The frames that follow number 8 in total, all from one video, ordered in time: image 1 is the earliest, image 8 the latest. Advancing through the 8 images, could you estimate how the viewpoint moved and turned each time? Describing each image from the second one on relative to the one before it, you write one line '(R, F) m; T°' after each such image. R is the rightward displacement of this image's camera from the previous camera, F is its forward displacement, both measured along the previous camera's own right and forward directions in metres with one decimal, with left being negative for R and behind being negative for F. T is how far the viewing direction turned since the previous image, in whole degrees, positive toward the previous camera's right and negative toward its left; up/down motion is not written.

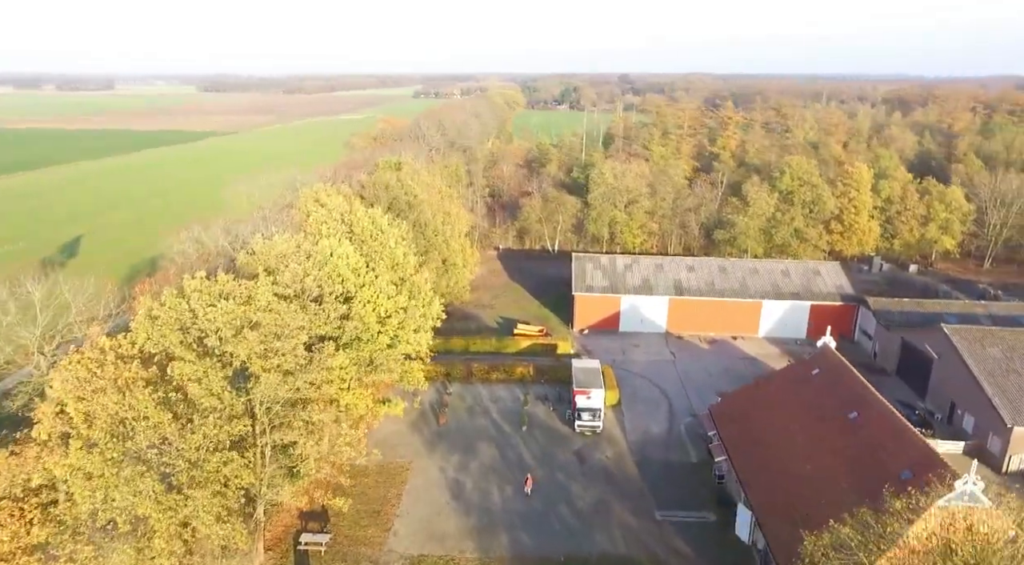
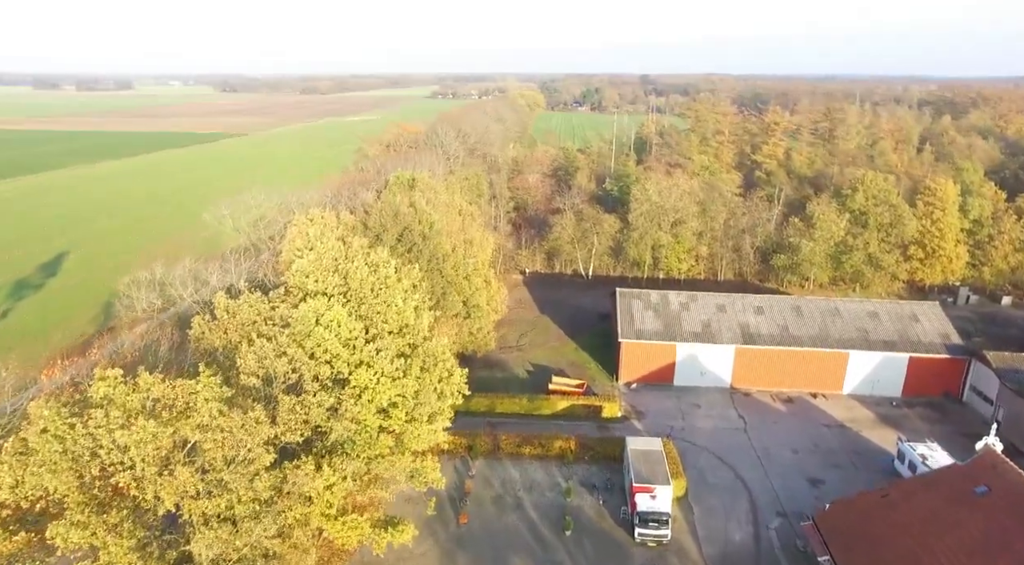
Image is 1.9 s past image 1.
(-0.9, +6.7) m; -1°
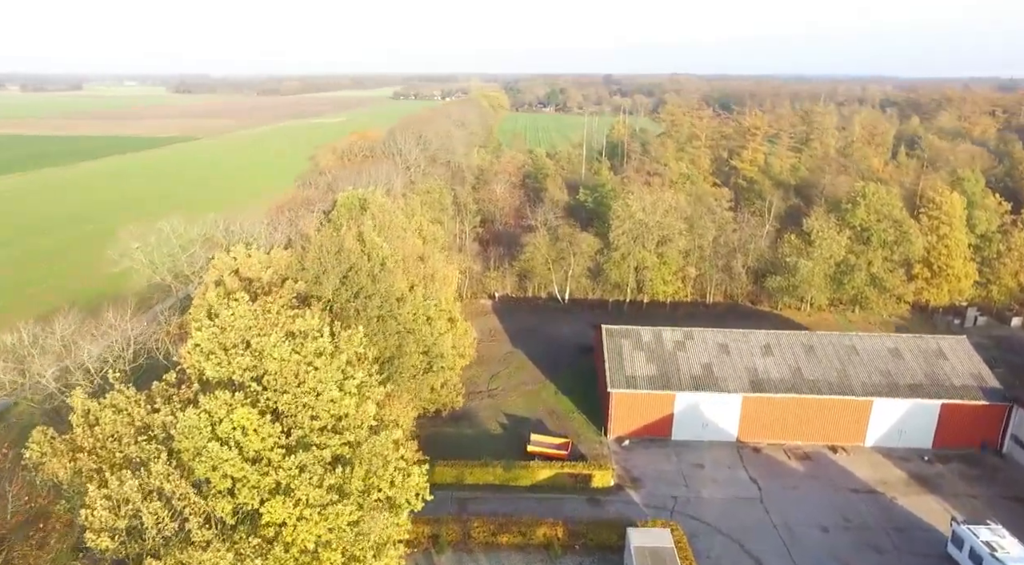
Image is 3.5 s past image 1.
(-0.1, +5.2) m; +3°
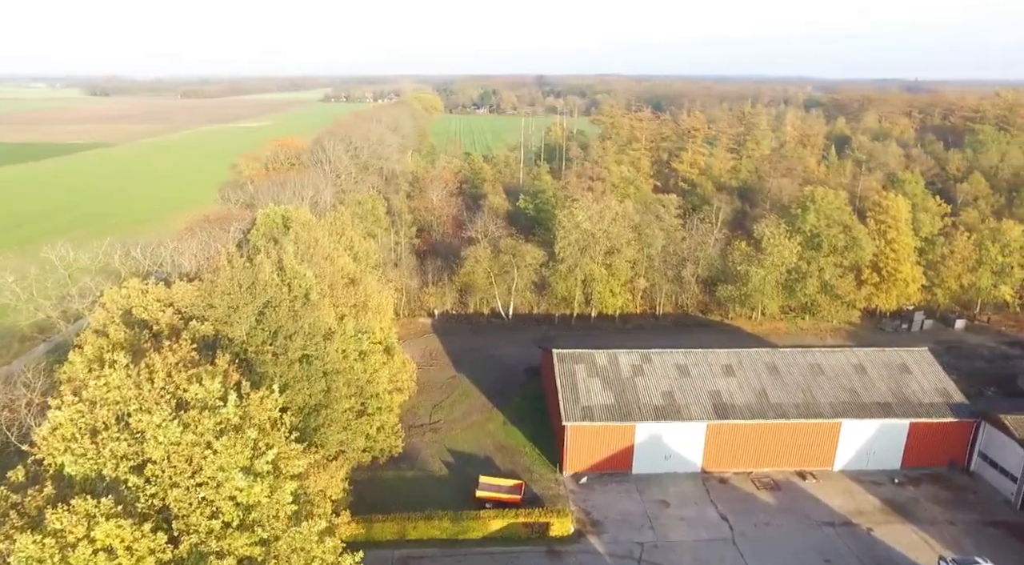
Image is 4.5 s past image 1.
(-0.2, +2.8) m; +5°
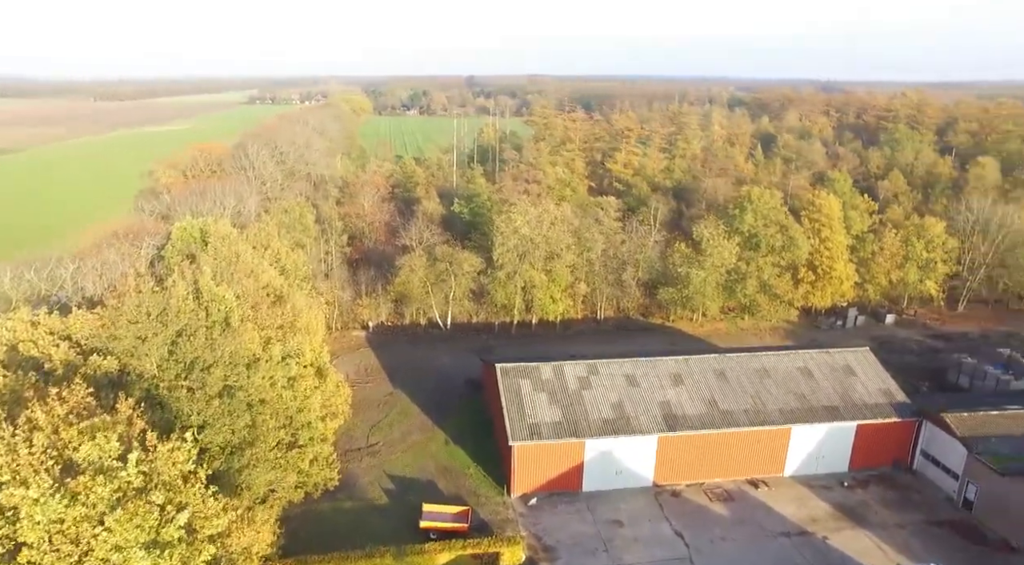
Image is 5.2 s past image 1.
(-0.1, +1.4) m; +5°
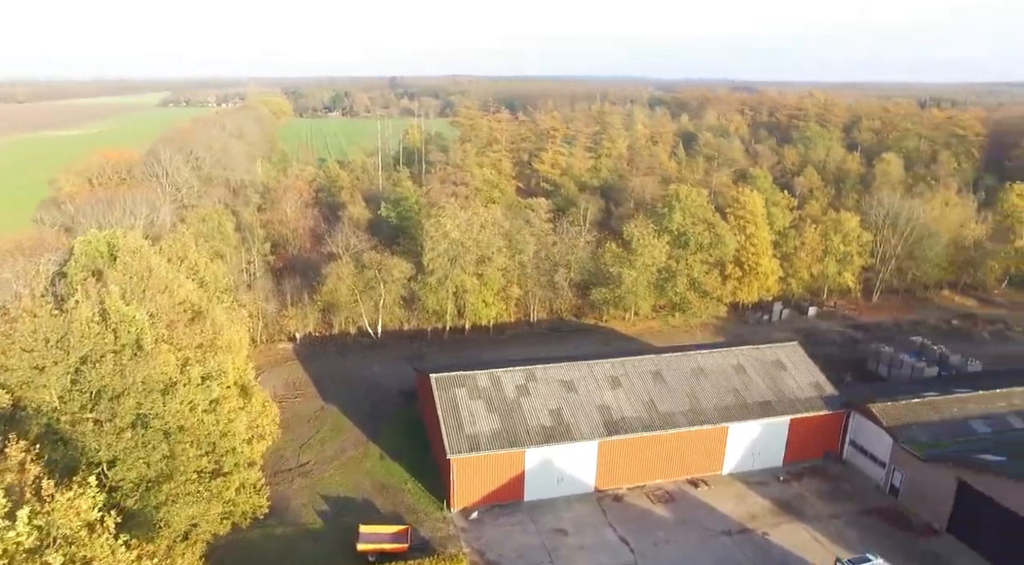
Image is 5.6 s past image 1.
(-0.2, +0.7) m; +6°
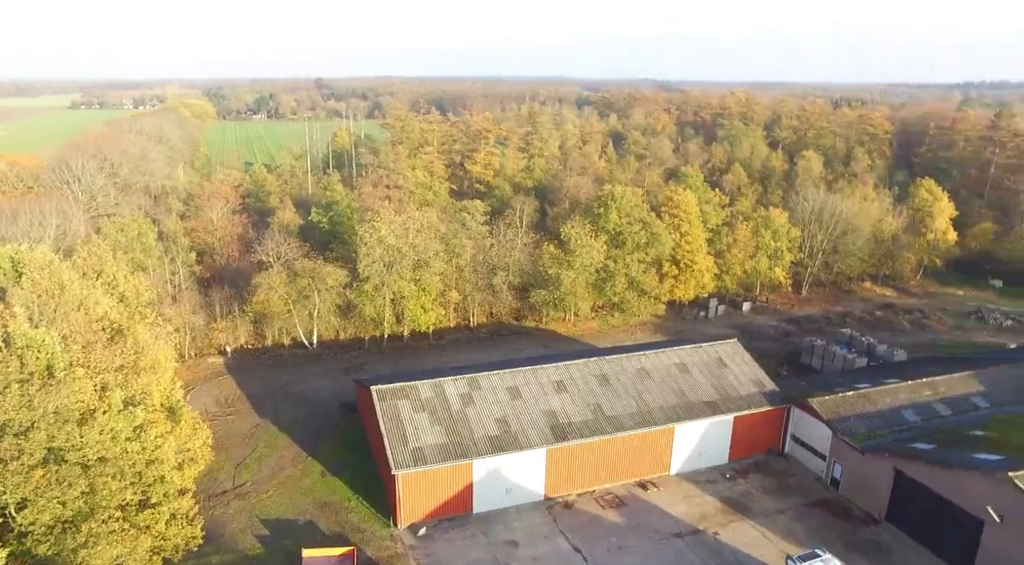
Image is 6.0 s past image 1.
(-0.3, +0.6) m; +5°
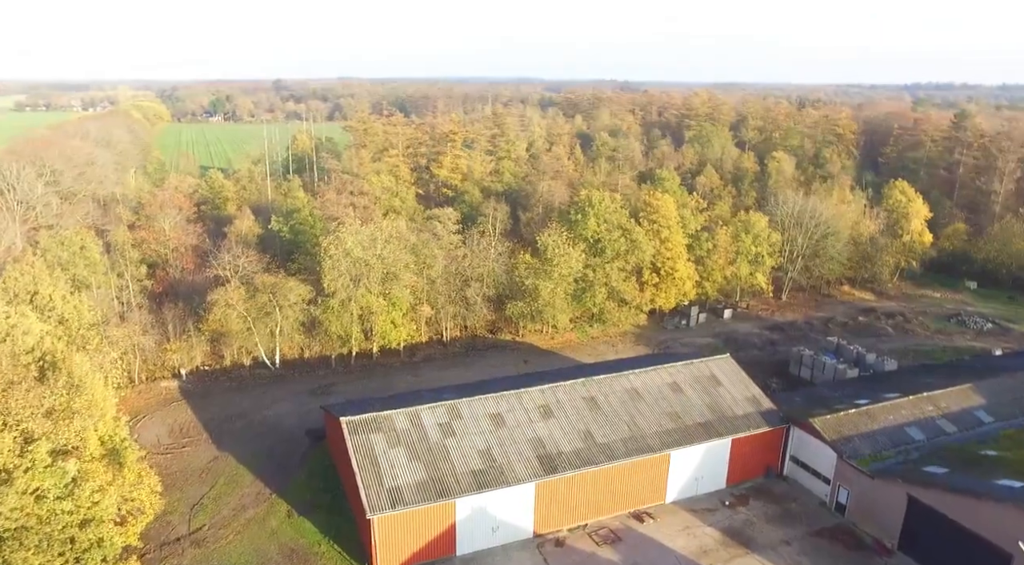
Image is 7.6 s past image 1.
(-0.6, +2.2) m; +3°
